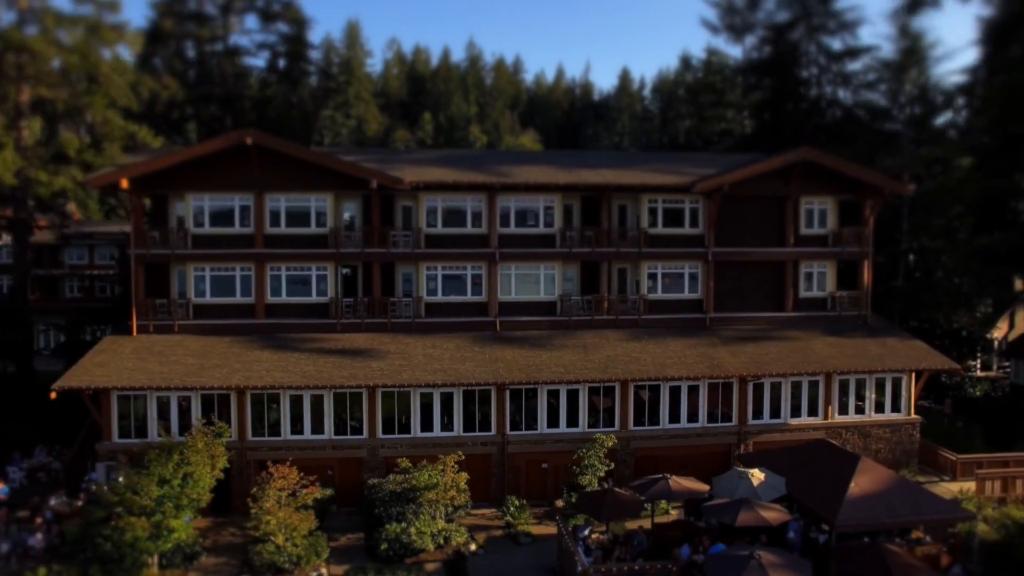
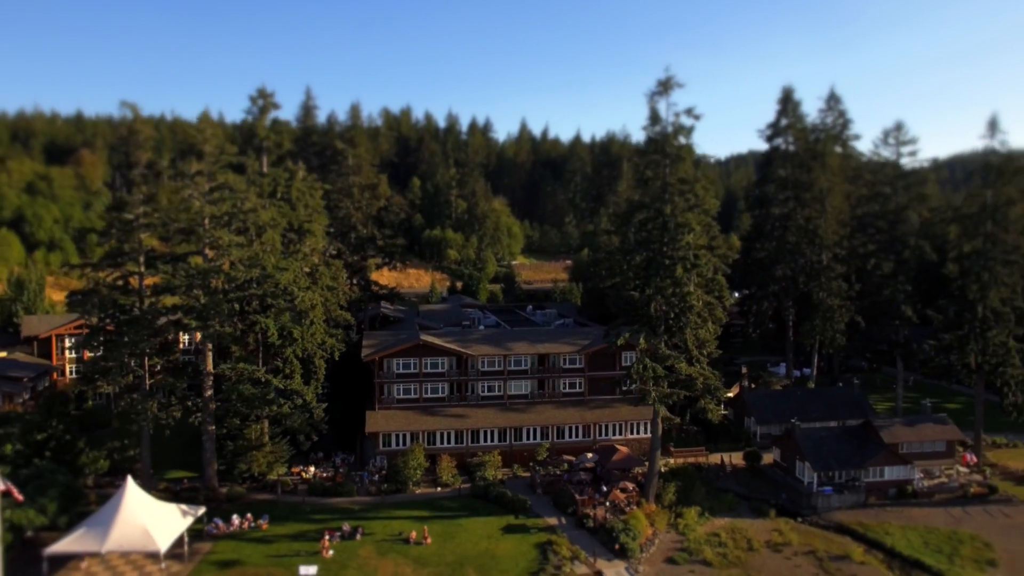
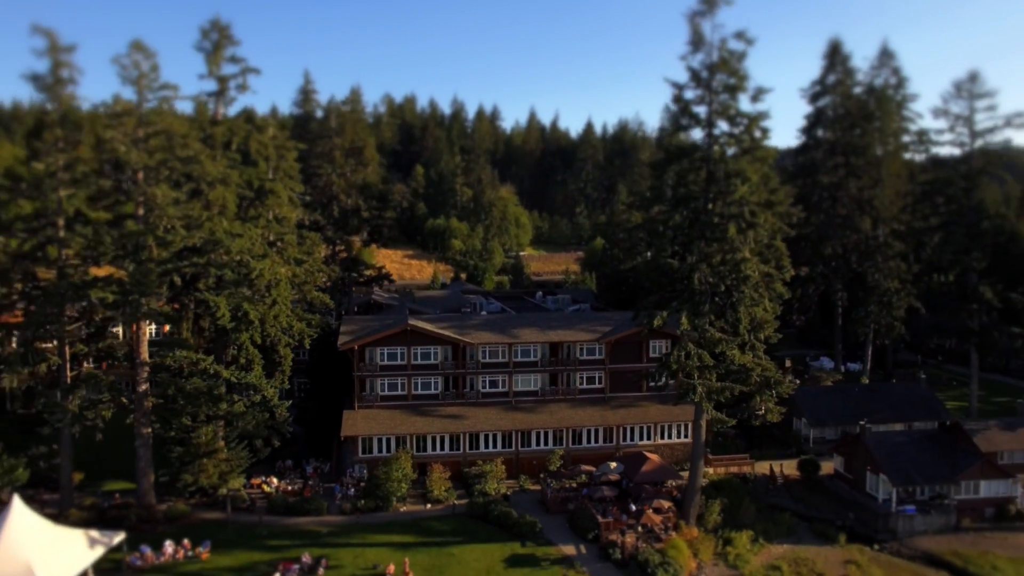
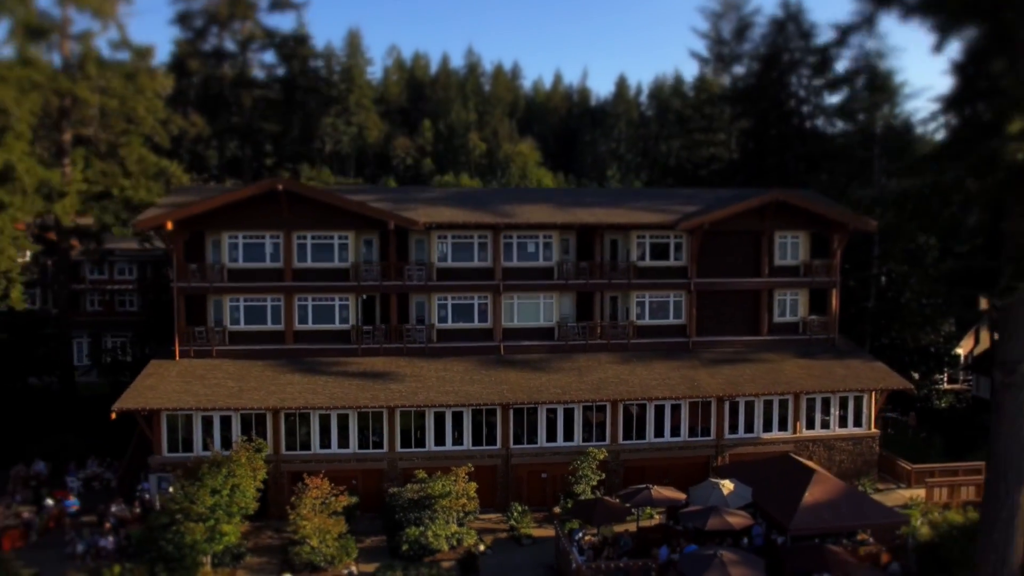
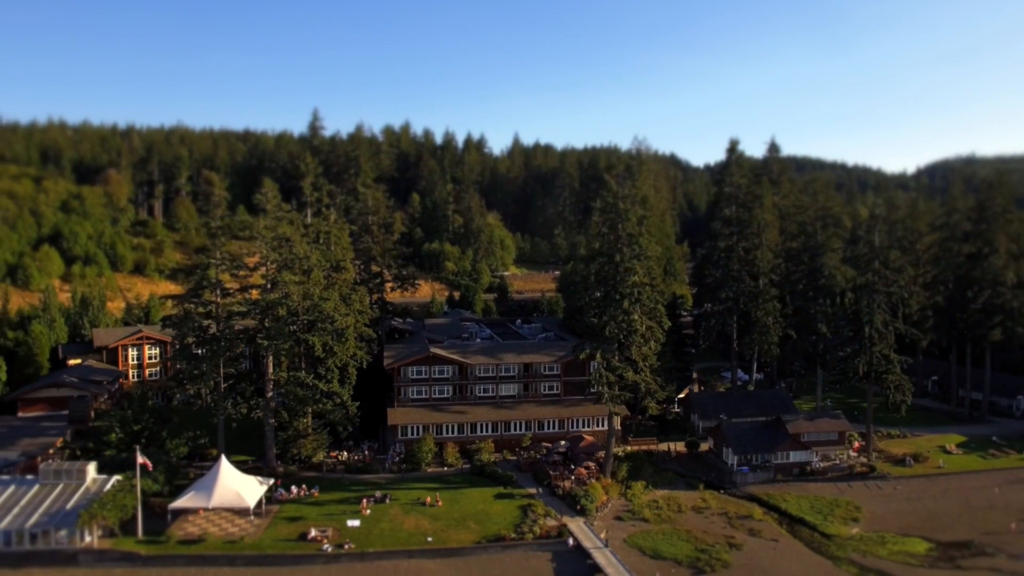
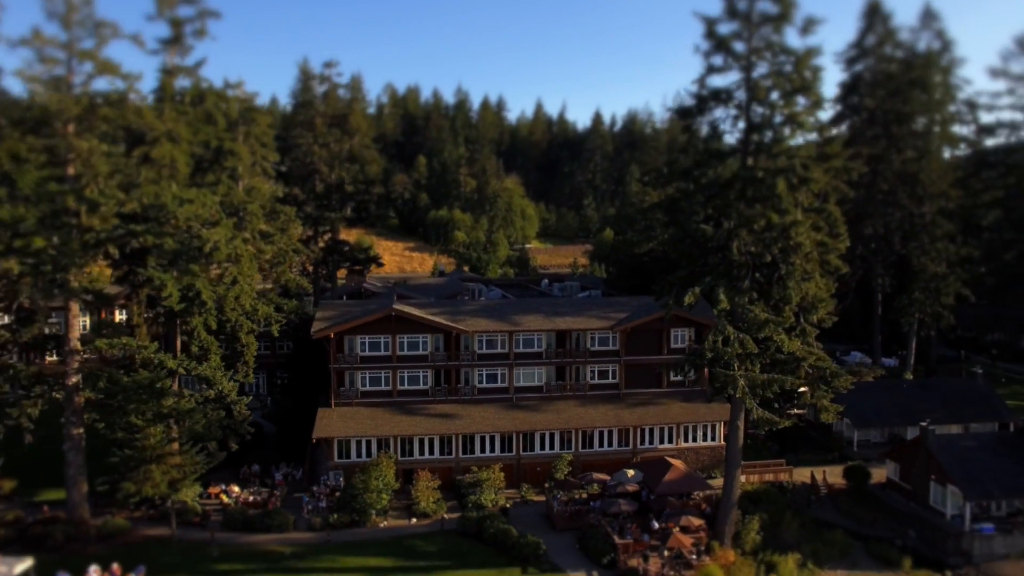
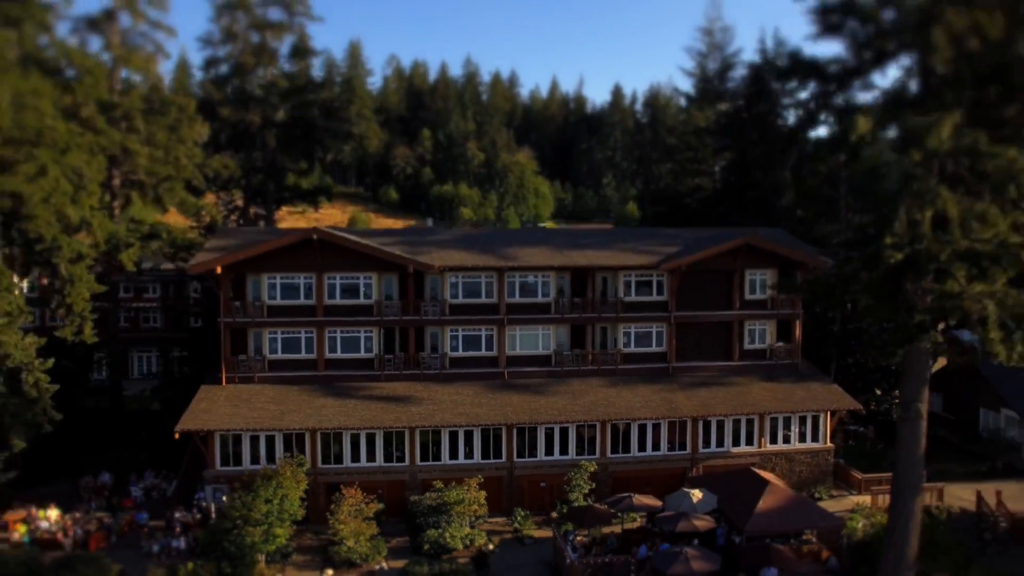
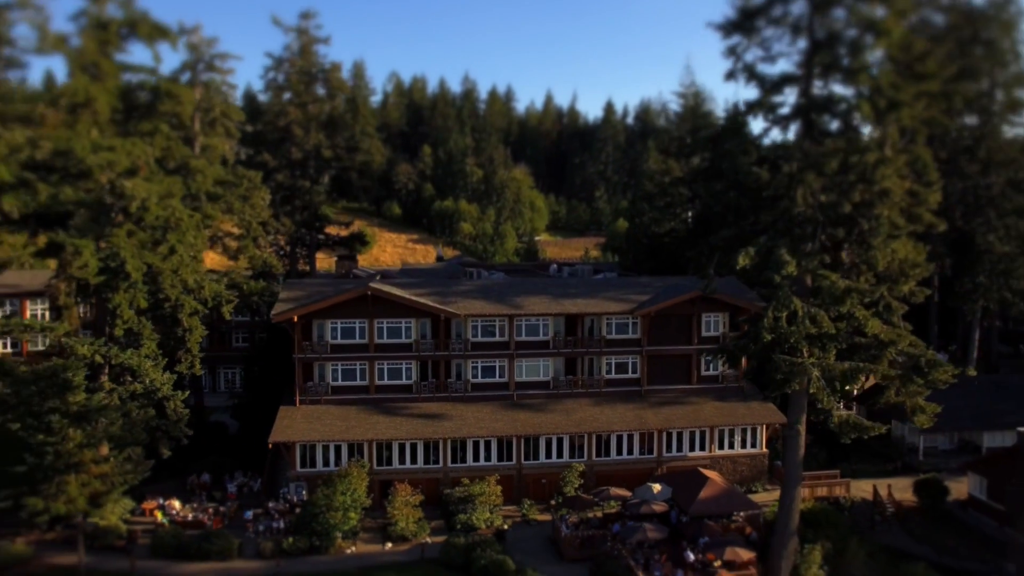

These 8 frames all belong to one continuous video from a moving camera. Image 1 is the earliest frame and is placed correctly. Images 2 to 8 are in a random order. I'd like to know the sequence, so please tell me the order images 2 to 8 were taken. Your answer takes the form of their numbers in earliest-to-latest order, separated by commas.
4, 7, 8, 6, 3, 2, 5
